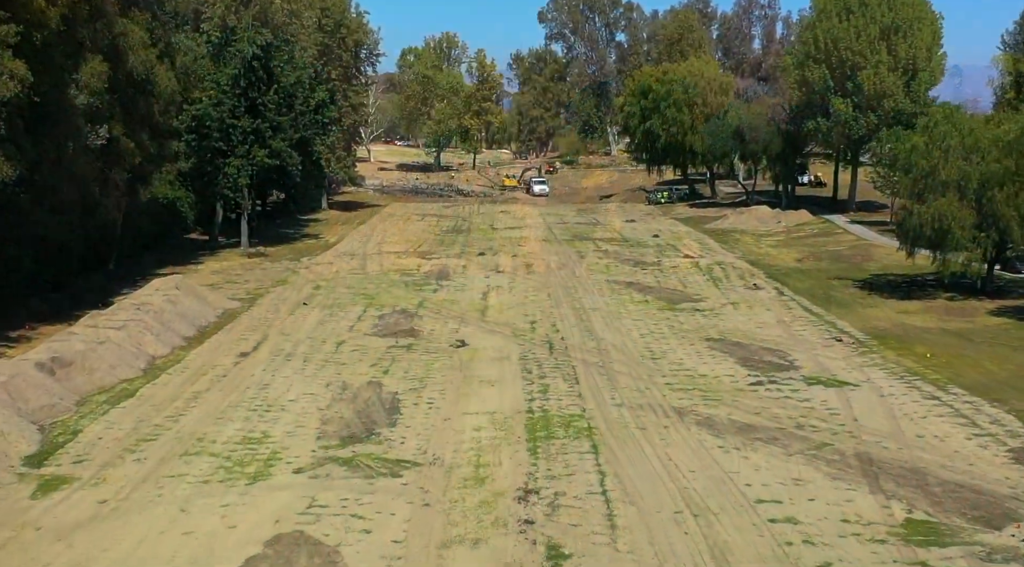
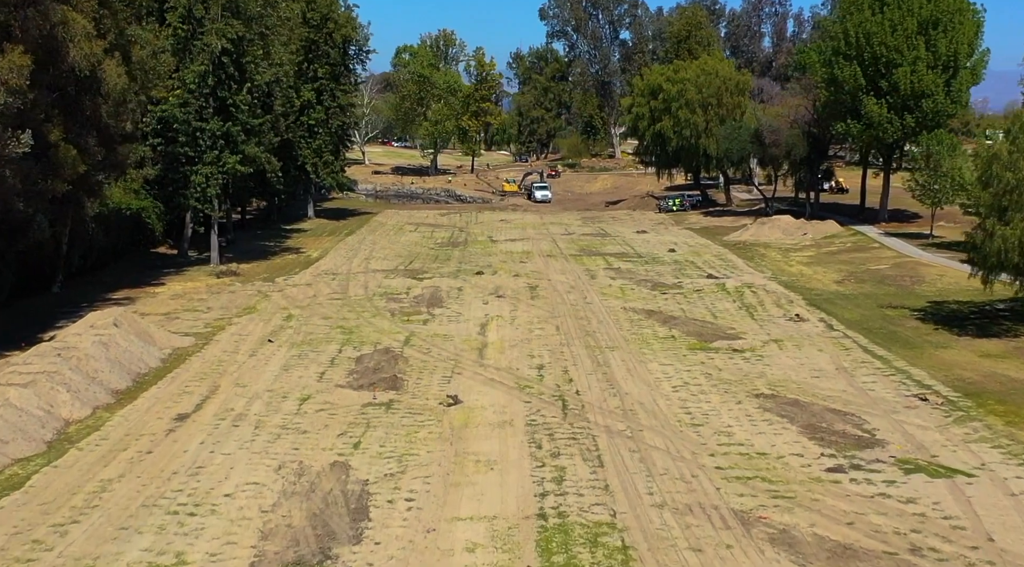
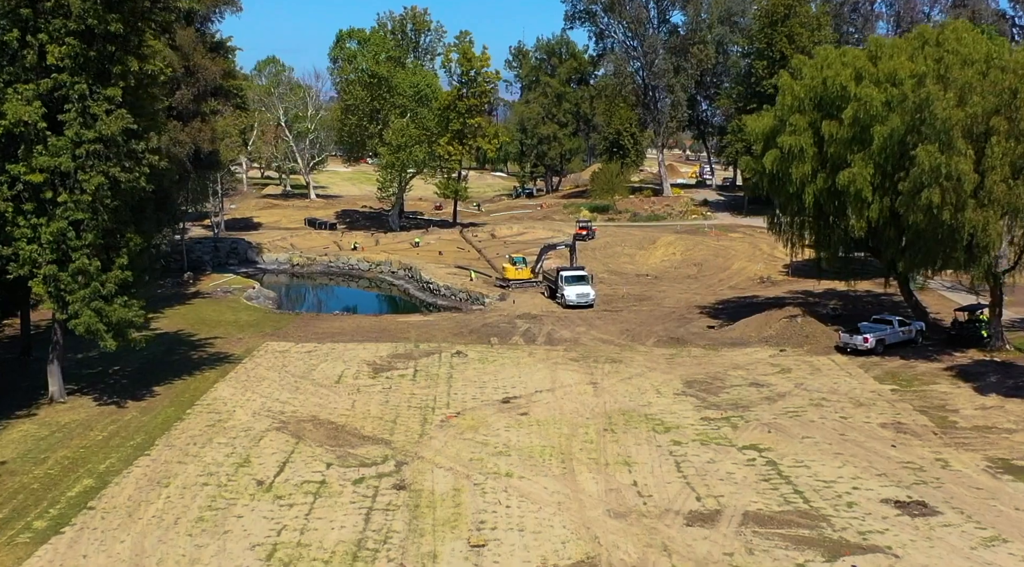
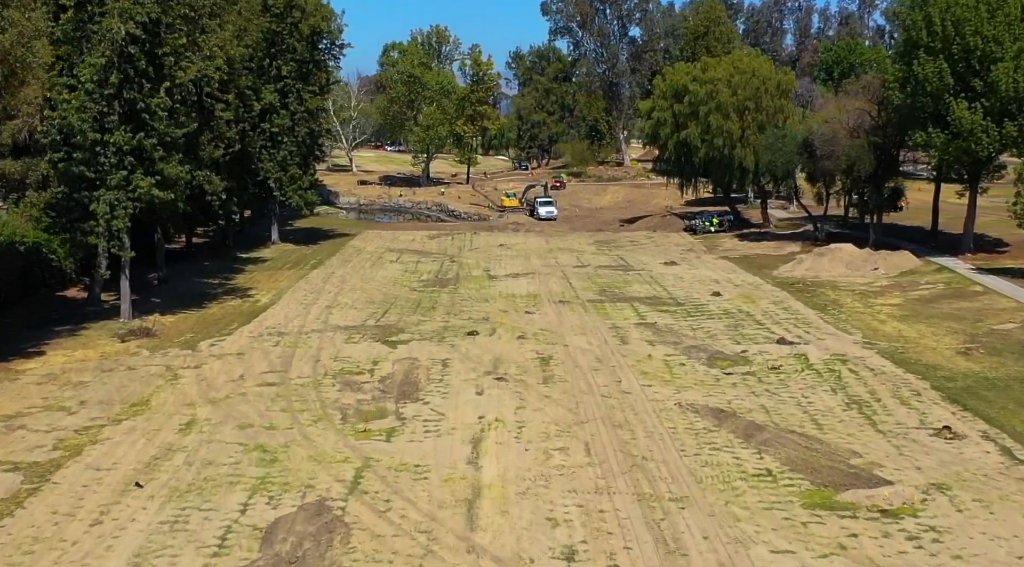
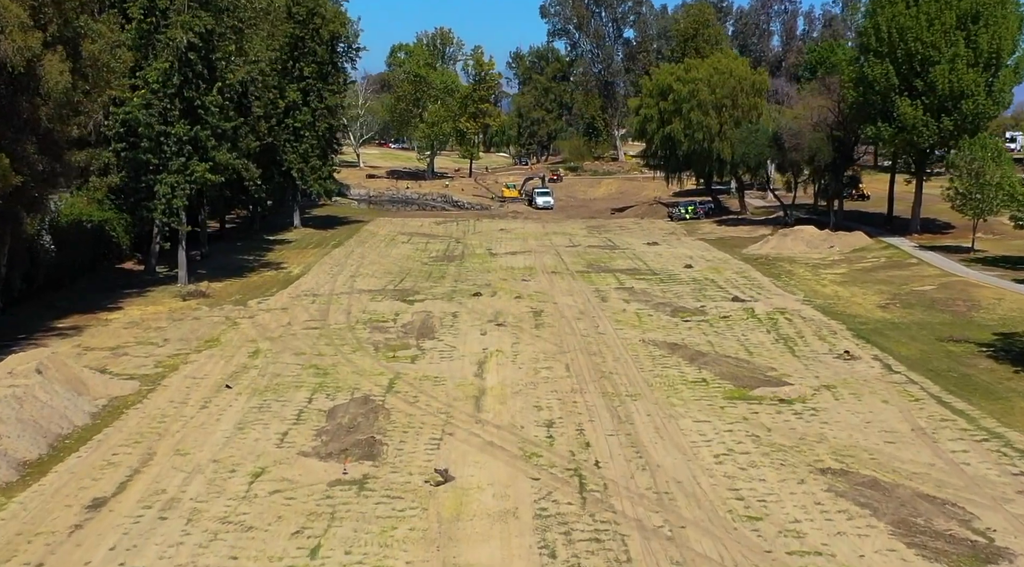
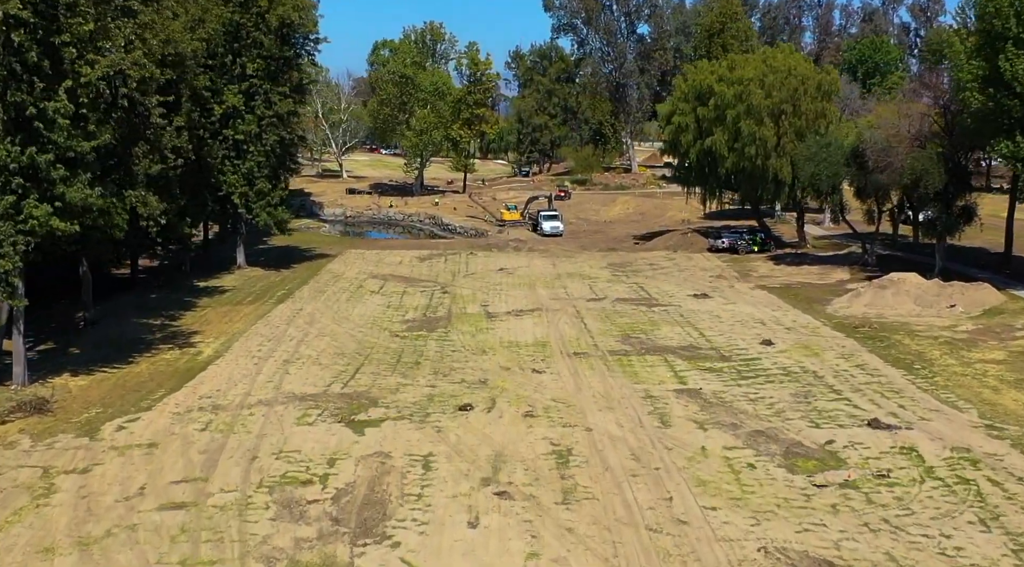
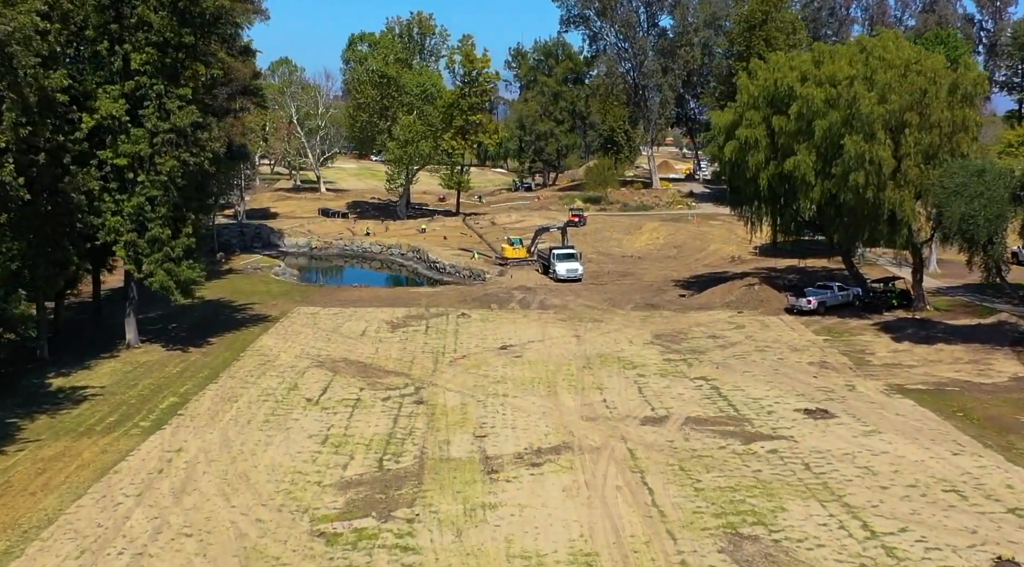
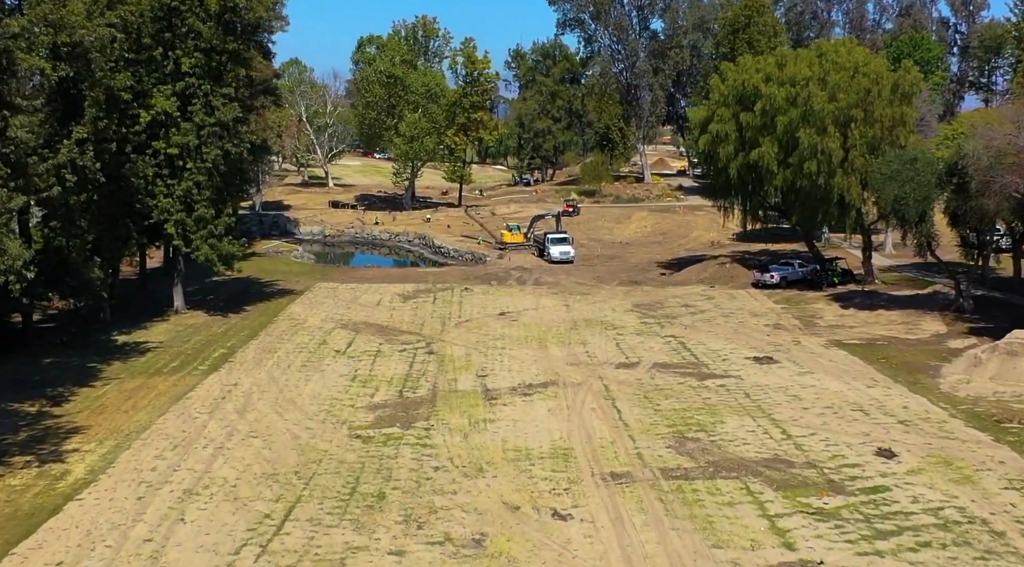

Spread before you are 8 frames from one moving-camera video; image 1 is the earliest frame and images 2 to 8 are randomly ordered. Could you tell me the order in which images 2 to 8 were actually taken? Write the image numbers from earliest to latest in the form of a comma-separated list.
2, 5, 4, 6, 8, 7, 3
